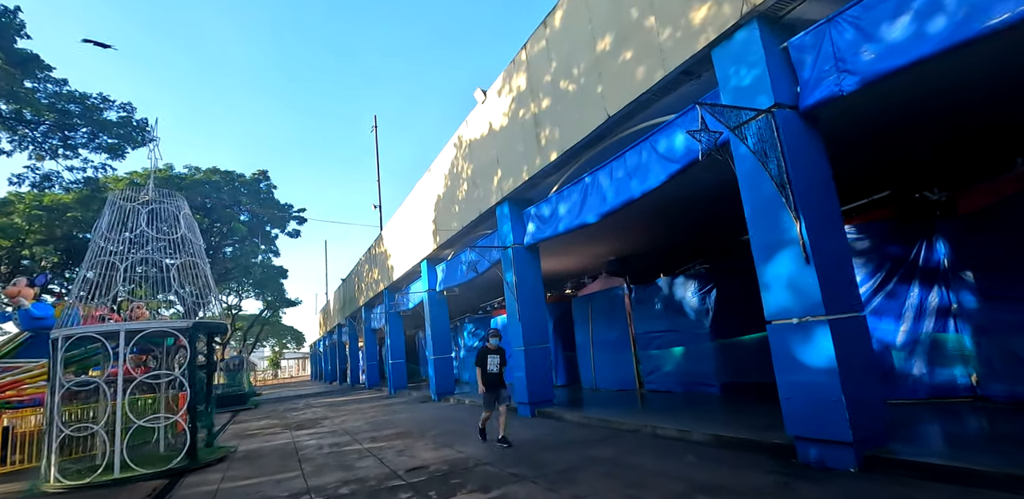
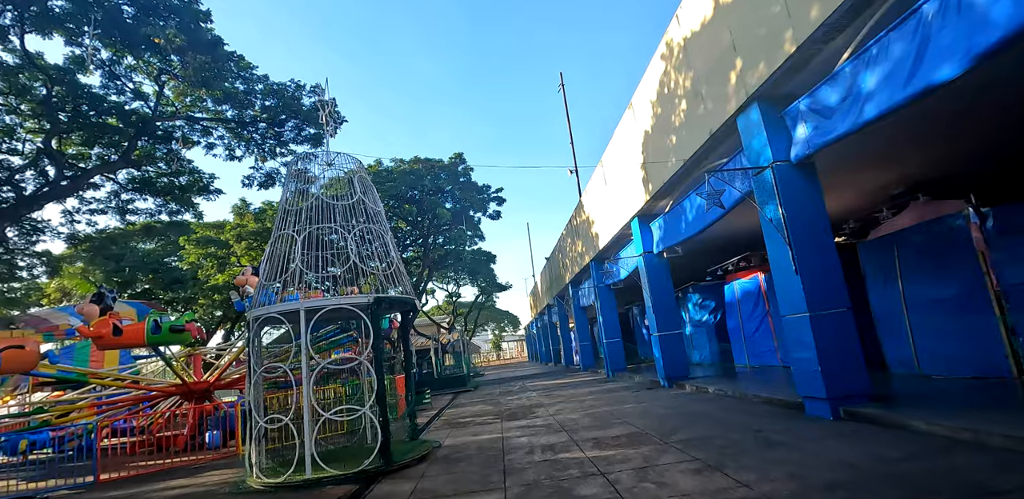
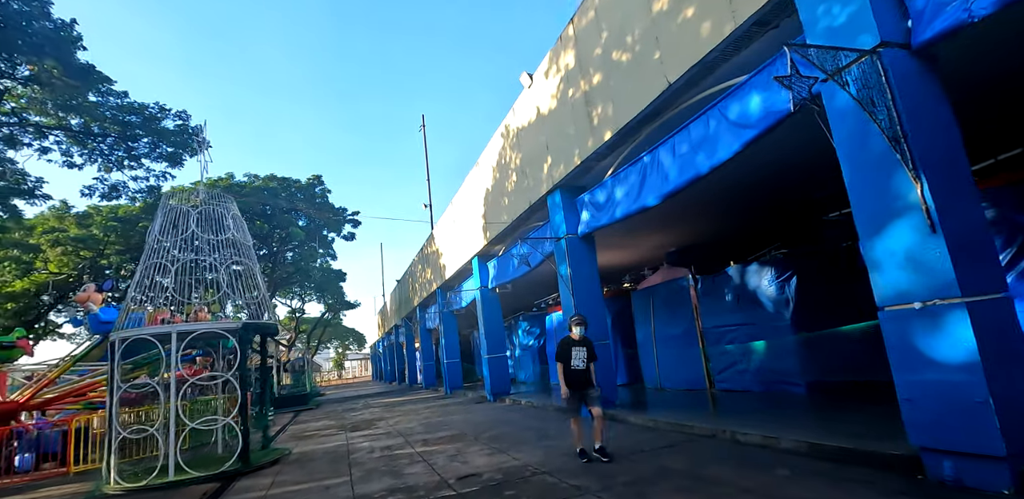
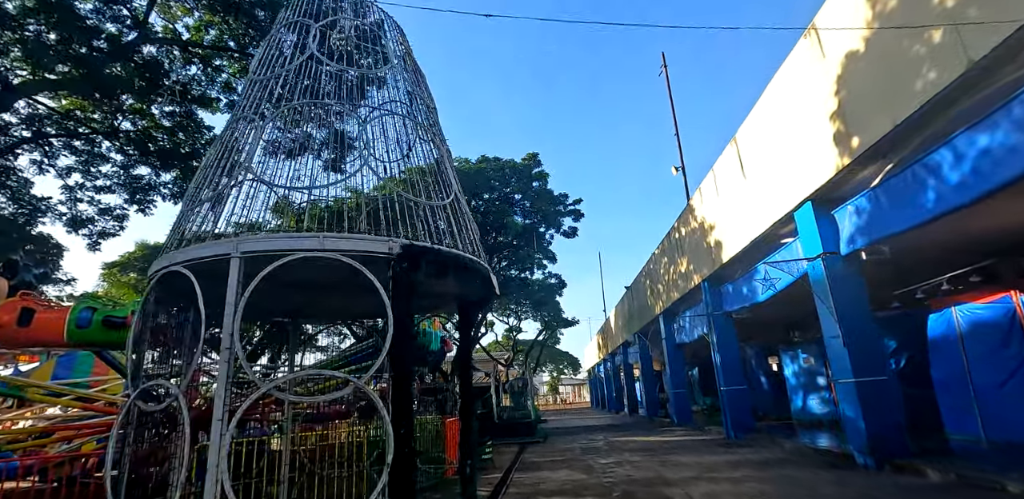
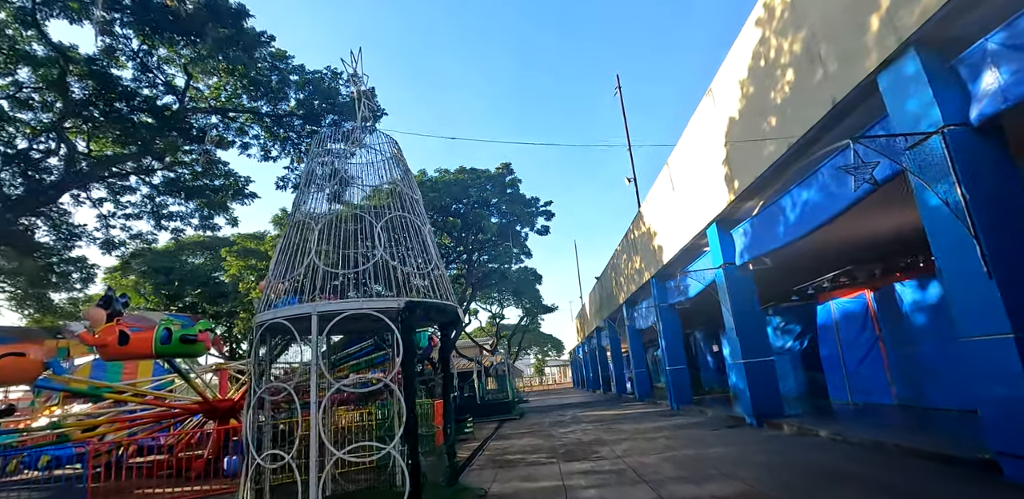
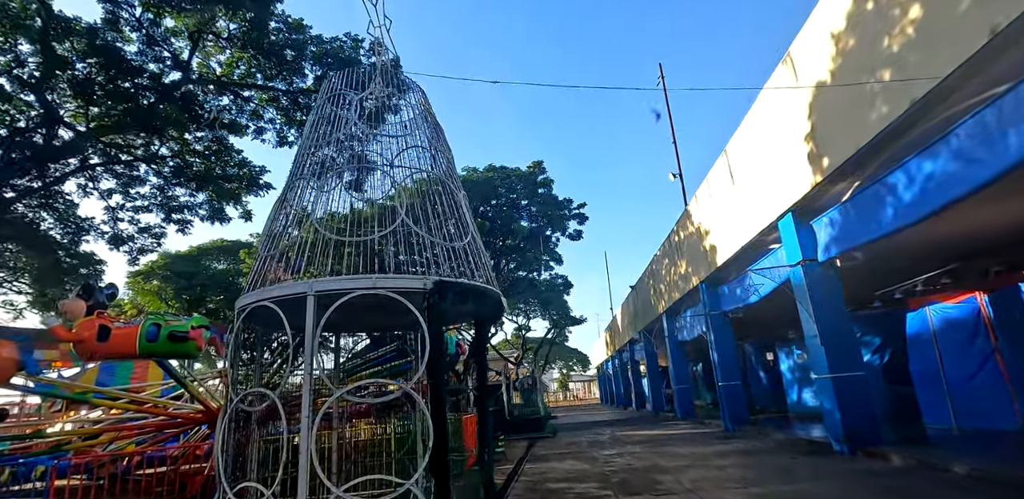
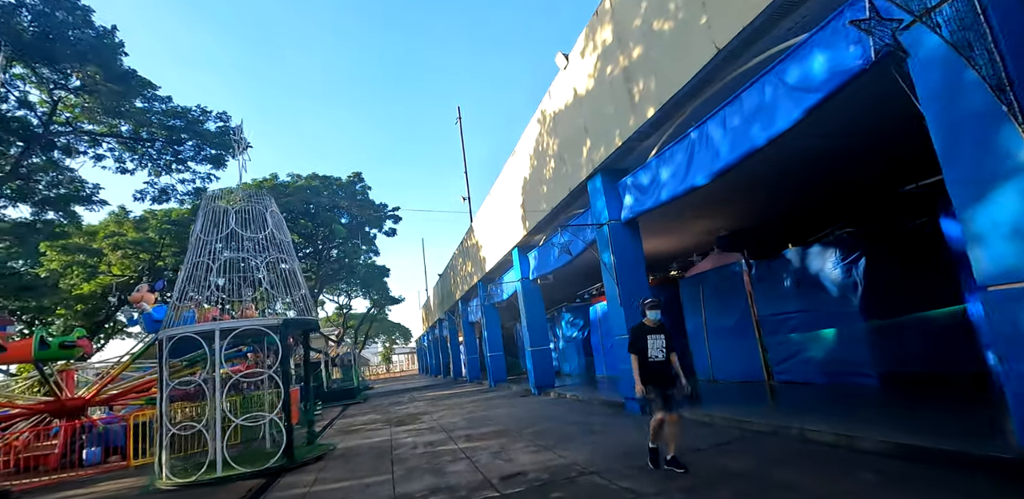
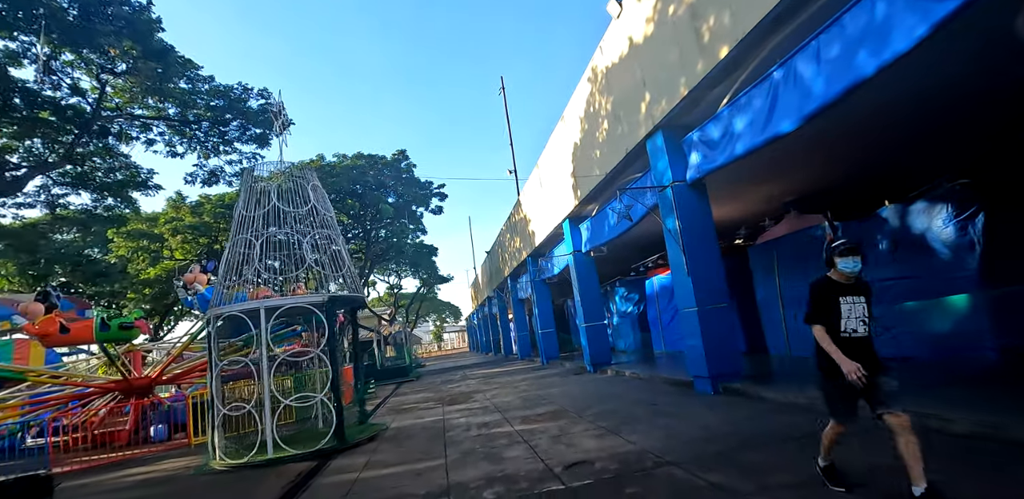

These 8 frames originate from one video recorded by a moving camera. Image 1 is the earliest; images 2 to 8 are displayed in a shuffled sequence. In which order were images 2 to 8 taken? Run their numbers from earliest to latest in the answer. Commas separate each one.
3, 7, 8, 2, 5, 6, 4
